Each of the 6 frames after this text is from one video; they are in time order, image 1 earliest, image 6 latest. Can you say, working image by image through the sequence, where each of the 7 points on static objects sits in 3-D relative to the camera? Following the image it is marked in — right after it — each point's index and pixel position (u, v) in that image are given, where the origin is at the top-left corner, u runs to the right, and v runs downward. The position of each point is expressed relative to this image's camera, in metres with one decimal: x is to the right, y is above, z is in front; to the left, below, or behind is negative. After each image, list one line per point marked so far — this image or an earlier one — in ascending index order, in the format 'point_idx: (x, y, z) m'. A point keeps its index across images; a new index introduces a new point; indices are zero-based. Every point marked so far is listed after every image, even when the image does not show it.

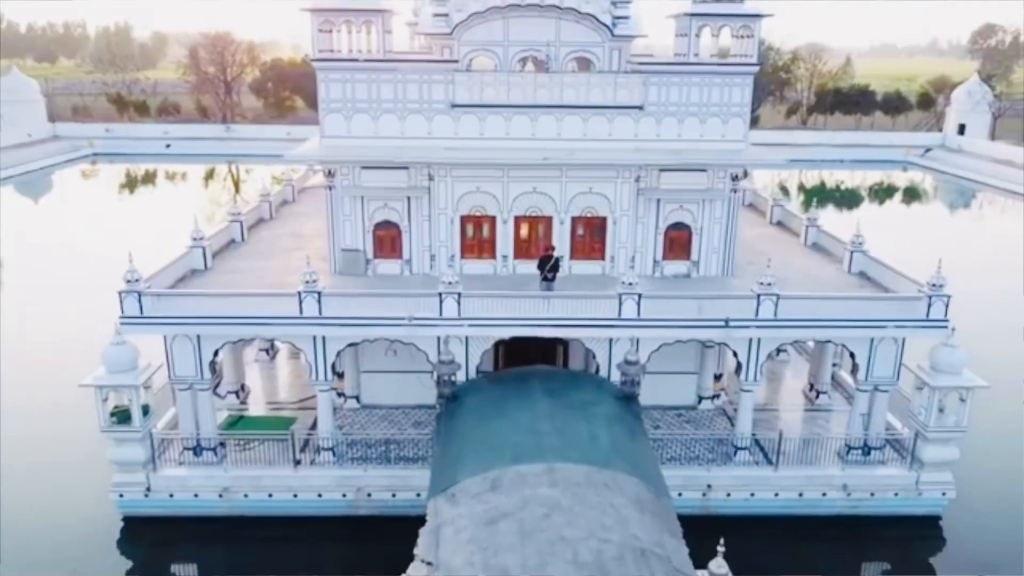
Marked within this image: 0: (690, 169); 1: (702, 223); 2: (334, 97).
0: (+2.2, +1.5, +9.2) m
1: (+2.4, +0.8, +9.5) m
2: (-2.2, +2.3, +9.1) m
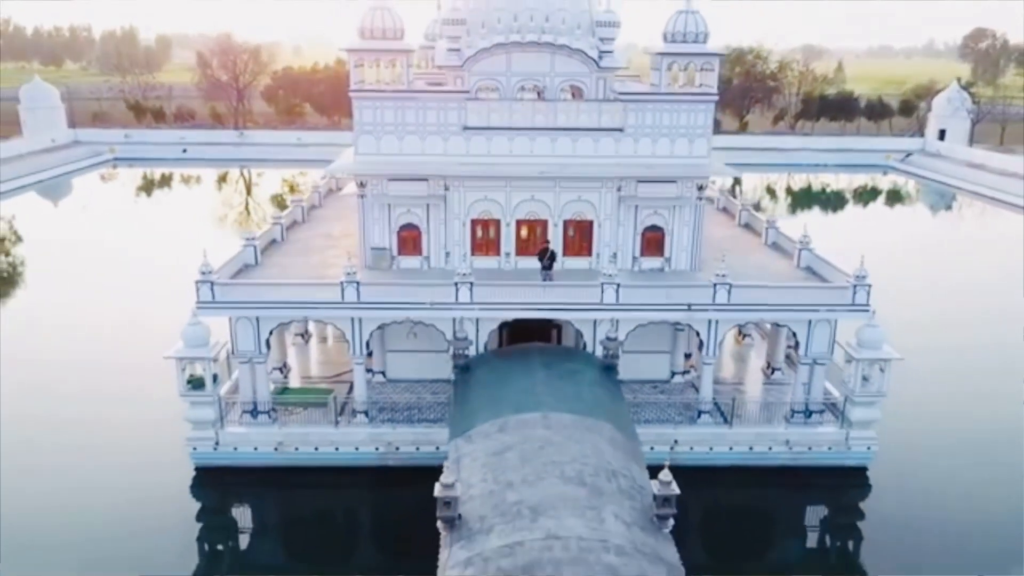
0: (+2.2, +1.6, +11.1) m
1: (+2.5, +1.0, +11.3) m
2: (-2.1, +2.5, +10.9) m
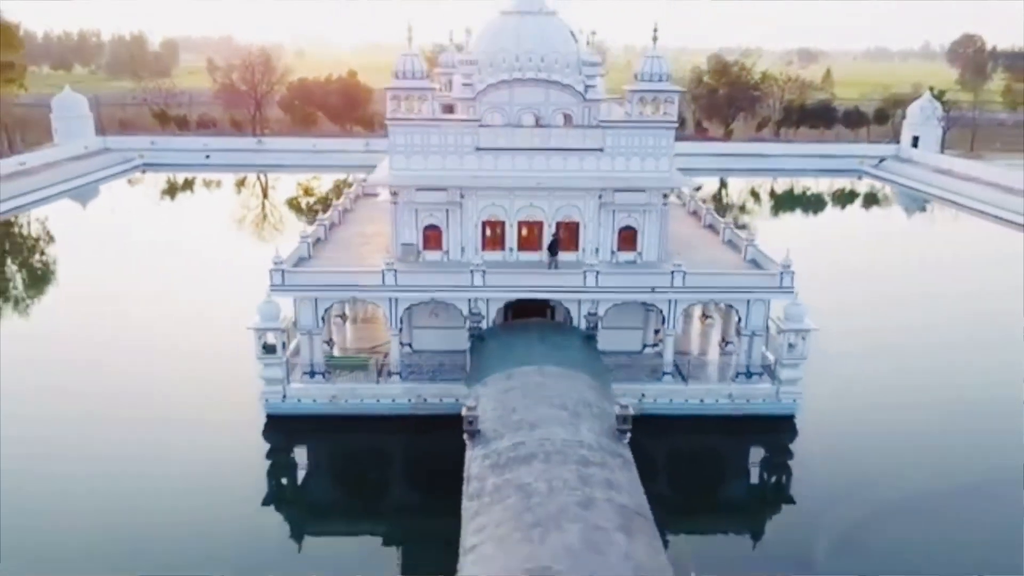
0: (+2.3, +1.8, +13.9) m
1: (+2.5, +1.2, +14.1) m
2: (-2.1, +2.7, +13.7) m
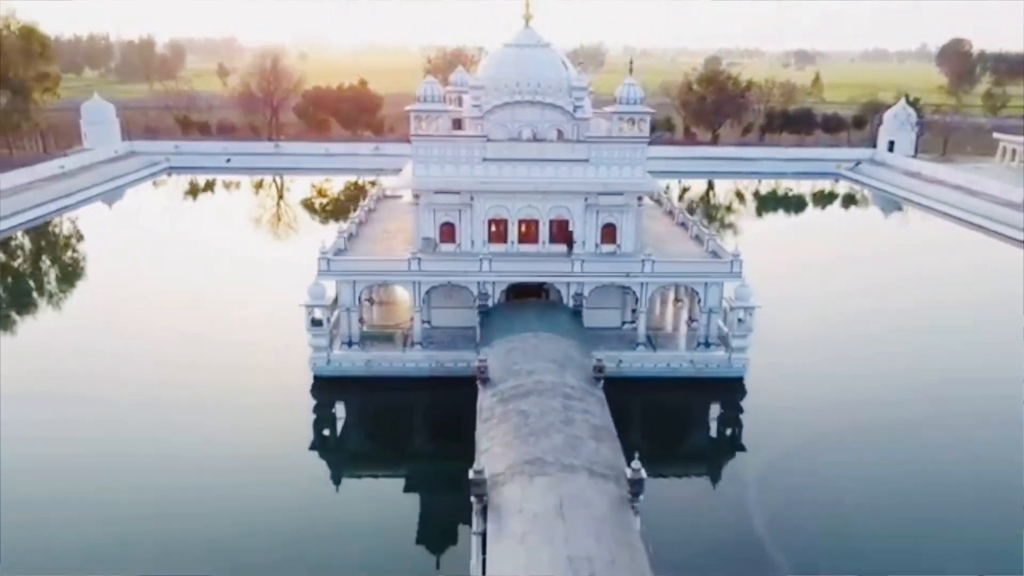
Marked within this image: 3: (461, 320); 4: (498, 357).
0: (+2.3, +2.1, +16.8) m
1: (+2.5, +1.5, +17.1) m
2: (-2.0, +3.0, +16.6) m
3: (-1.2, -0.7, +17.1) m
4: (-0.3, -1.2, +13.3) m
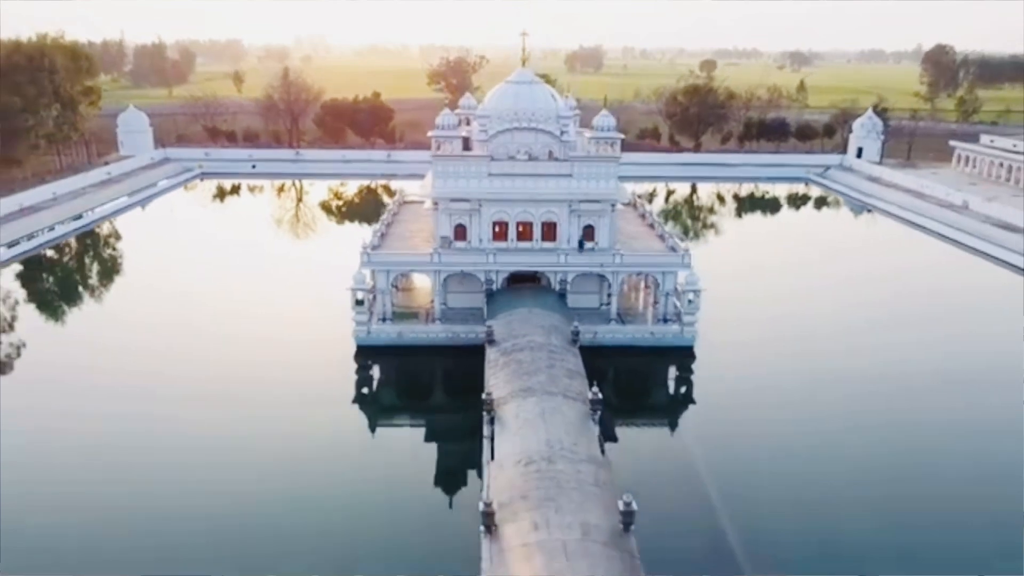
0: (+2.3, +2.5, +21.2) m
1: (+2.5, +1.8, +21.5) m
2: (-2.1, +3.3, +21.0) m
3: (-1.2, -0.4, +21.5) m
4: (-0.3, -0.9, +17.7) m
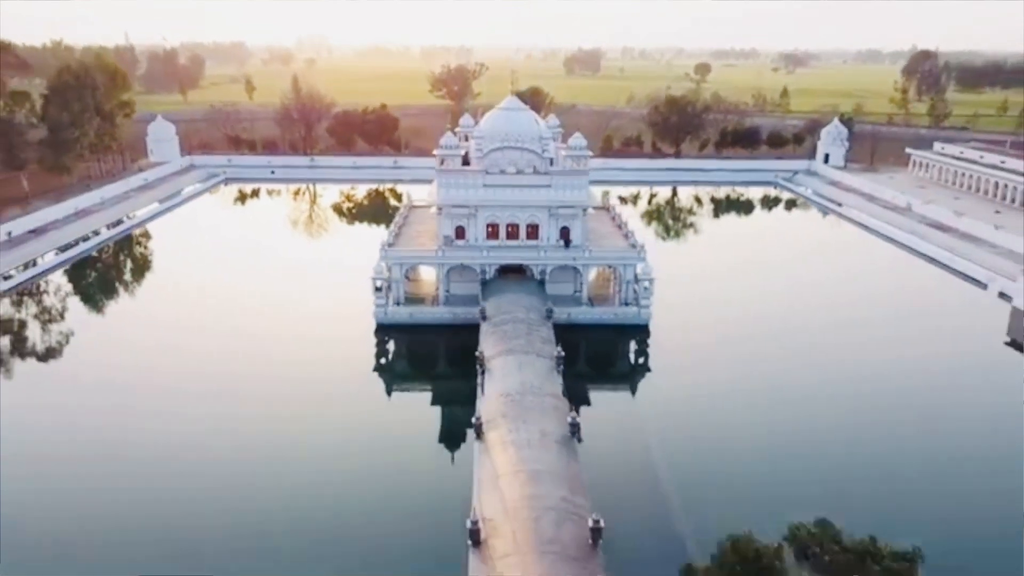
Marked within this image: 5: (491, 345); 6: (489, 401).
0: (+2.0, +2.8, +26.0) m
1: (+2.2, +2.2, +26.3) m
2: (-2.4, +3.7, +25.8) m
3: (-1.5, 0.0, +26.3) m
4: (-0.6, -0.5, +22.5) m
5: (-0.5, -1.6, +19.3) m
6: (-0.5, -2.5, +16.4) m
